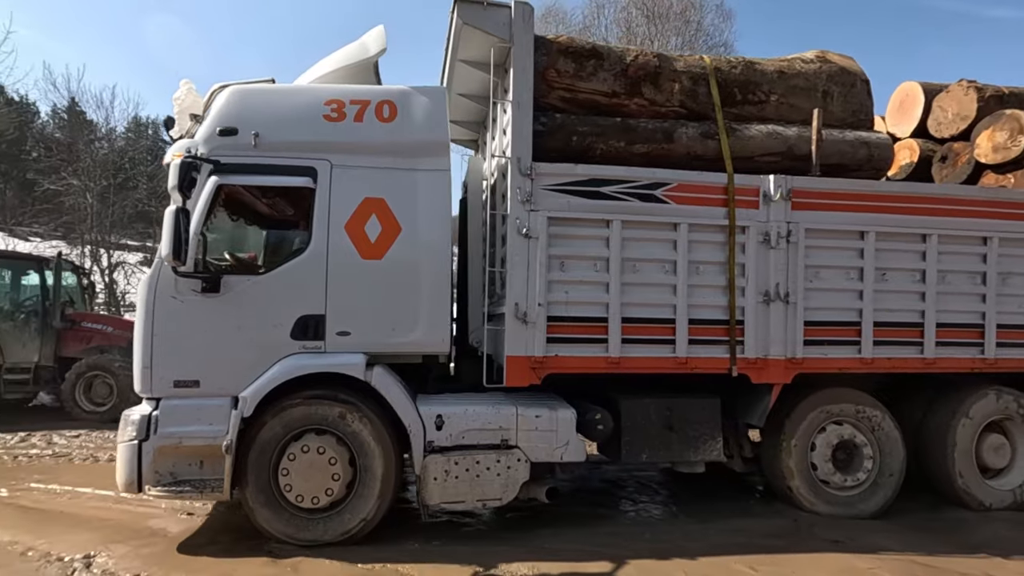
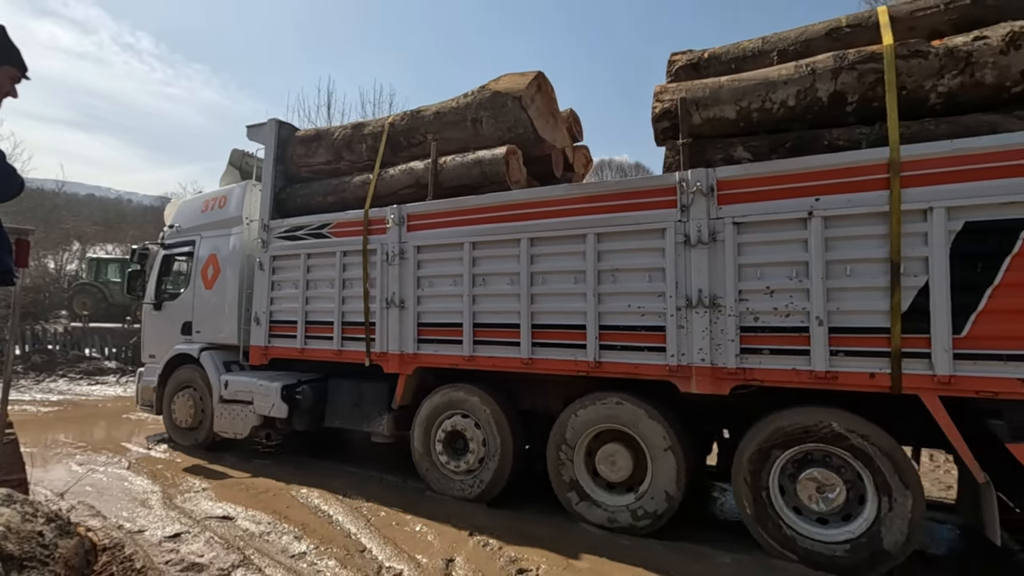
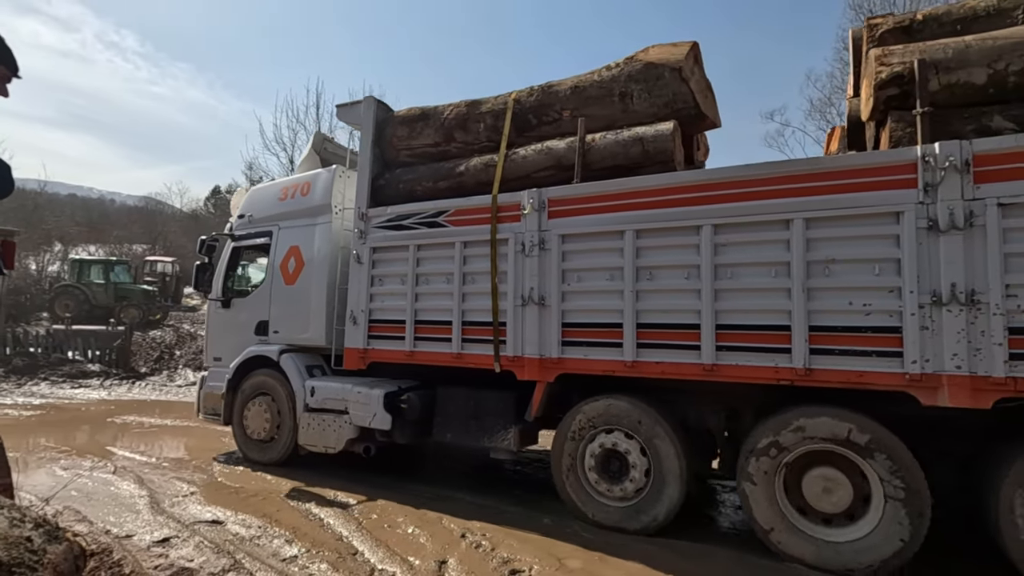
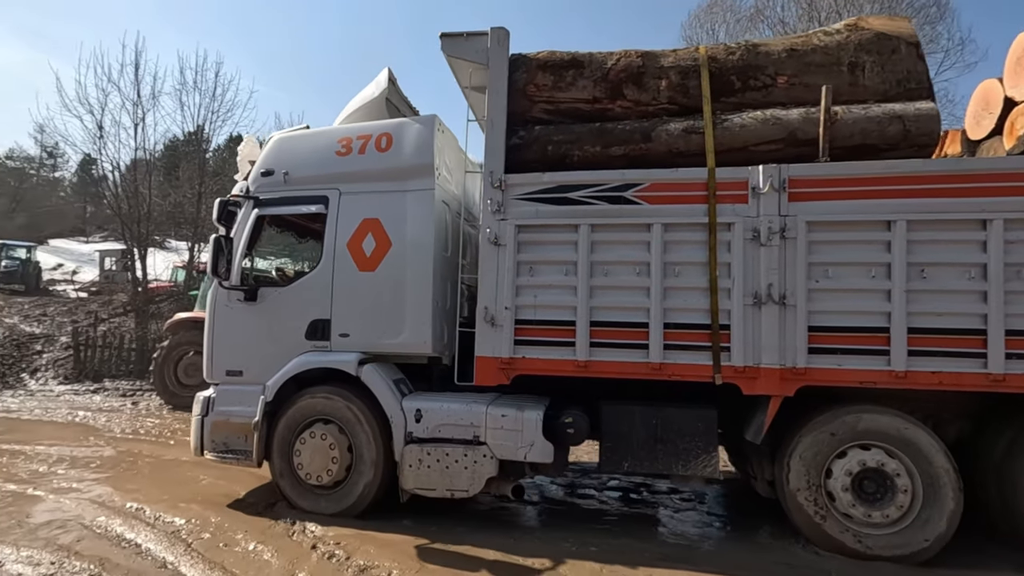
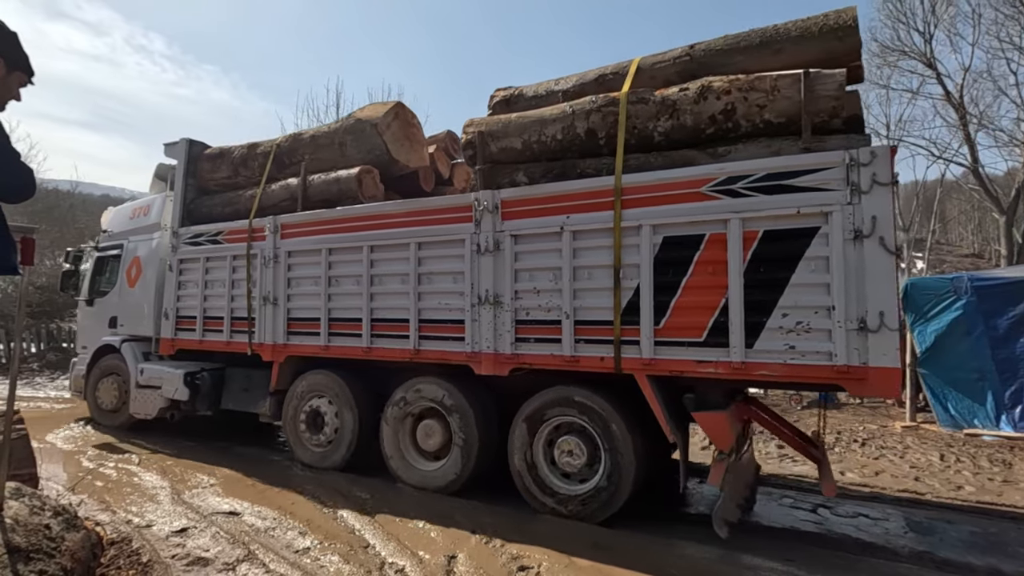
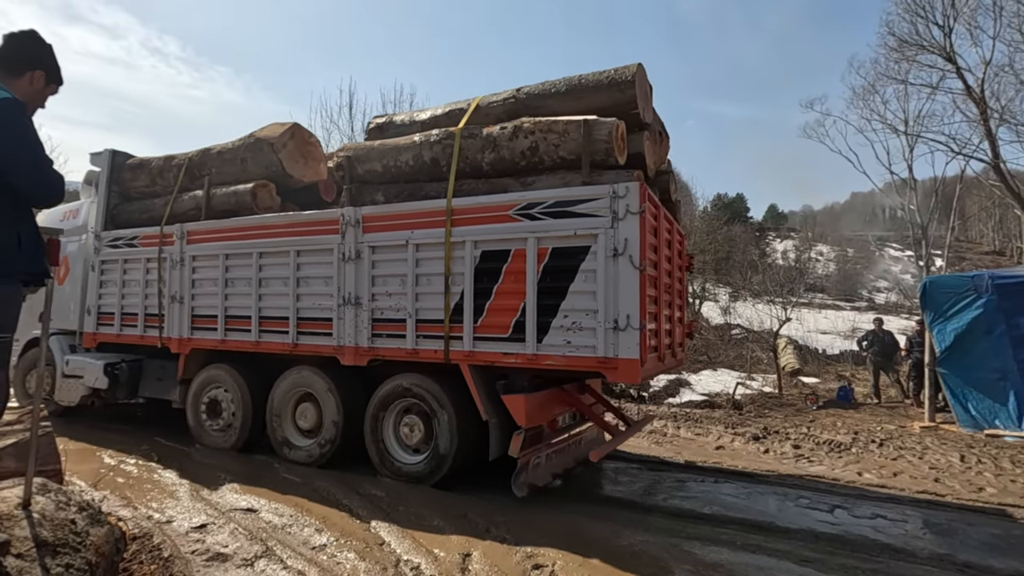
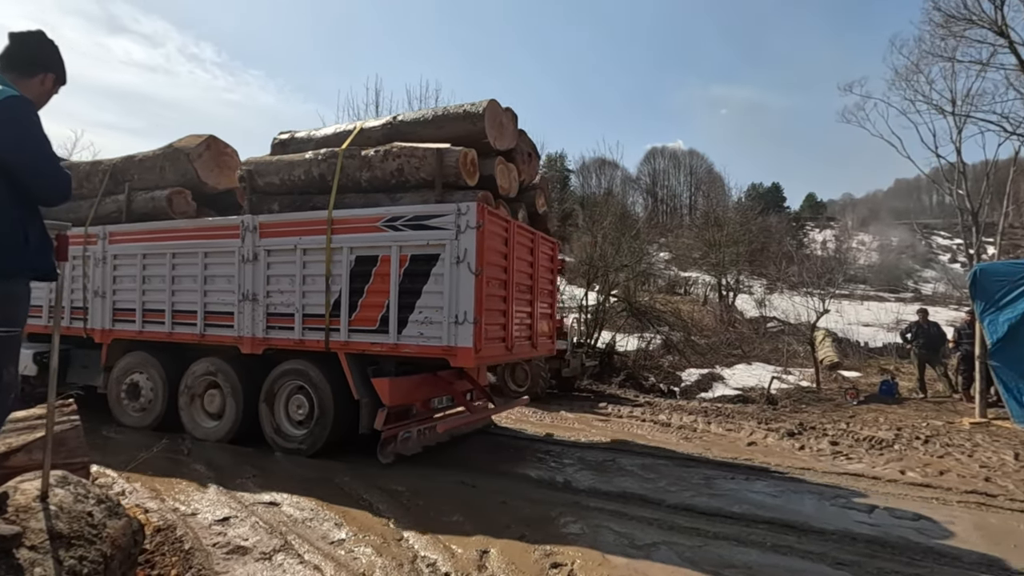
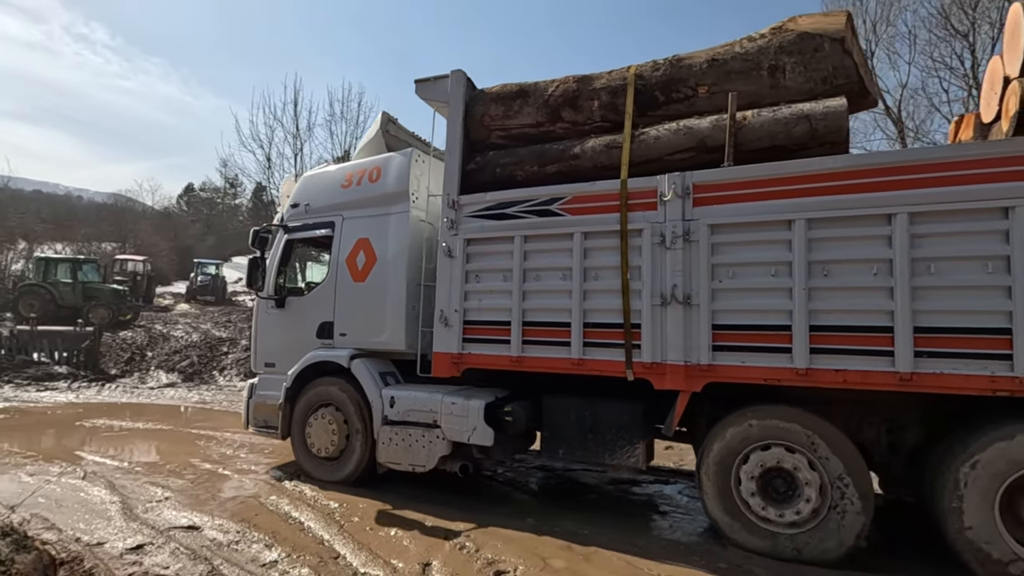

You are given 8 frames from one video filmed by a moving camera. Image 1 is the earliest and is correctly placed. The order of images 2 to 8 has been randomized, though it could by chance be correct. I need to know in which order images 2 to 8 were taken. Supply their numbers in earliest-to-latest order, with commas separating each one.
4, 8, 3, 2, 5, 6, 7
